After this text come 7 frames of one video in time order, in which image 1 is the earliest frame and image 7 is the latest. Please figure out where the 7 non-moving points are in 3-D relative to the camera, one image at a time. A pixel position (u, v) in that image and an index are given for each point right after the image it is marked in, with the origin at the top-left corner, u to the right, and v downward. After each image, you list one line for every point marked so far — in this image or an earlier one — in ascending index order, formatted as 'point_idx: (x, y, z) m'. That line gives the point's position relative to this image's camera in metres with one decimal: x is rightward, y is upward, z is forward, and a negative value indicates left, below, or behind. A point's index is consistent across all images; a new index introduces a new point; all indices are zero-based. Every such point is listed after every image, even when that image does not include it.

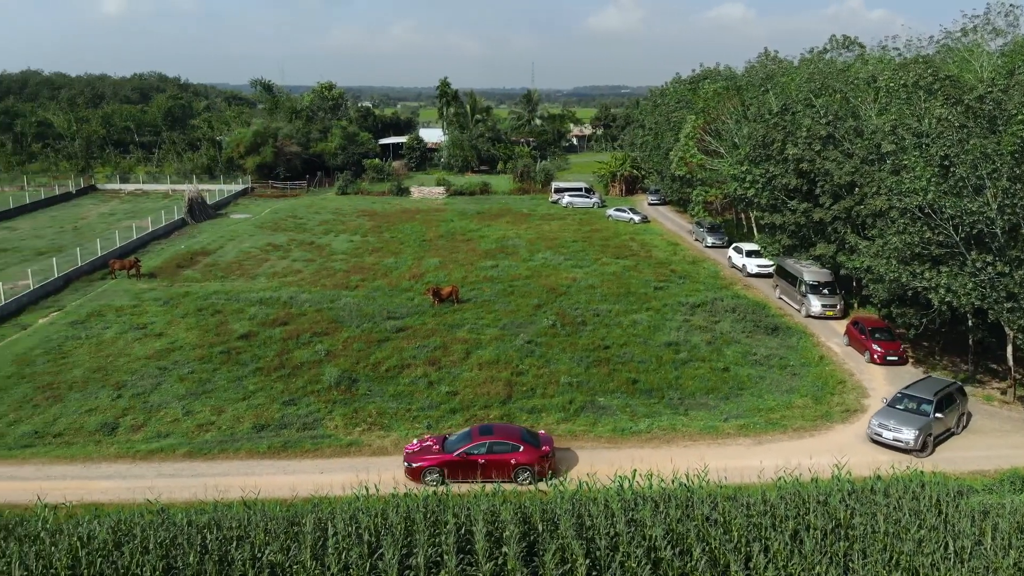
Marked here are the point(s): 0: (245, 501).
0: (-4.3, -3.4, +11.3) m
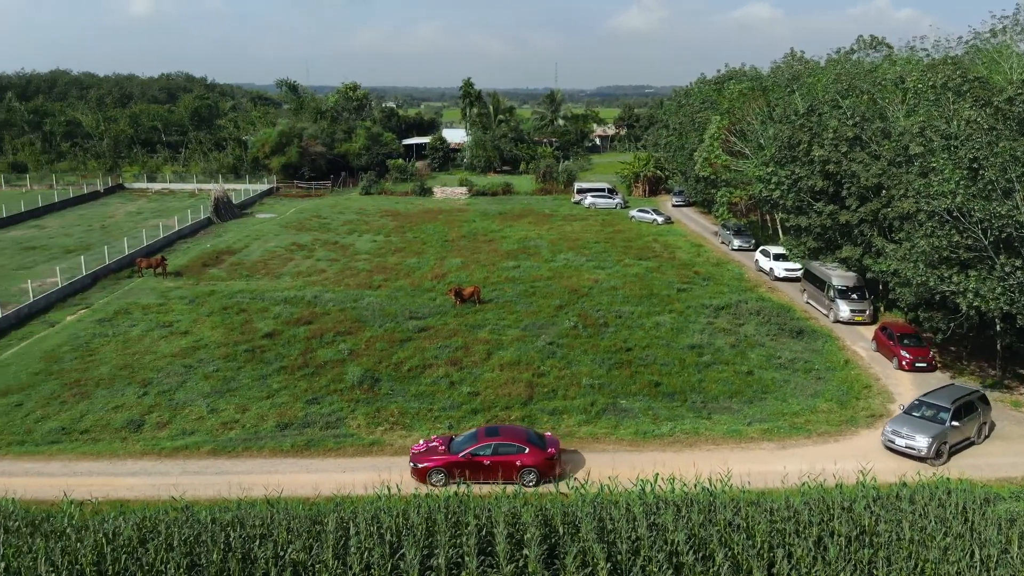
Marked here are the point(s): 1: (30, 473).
0: (-4.0, -3.4, +11.4) m
1: (-9.8, -3.7, +14.1) m
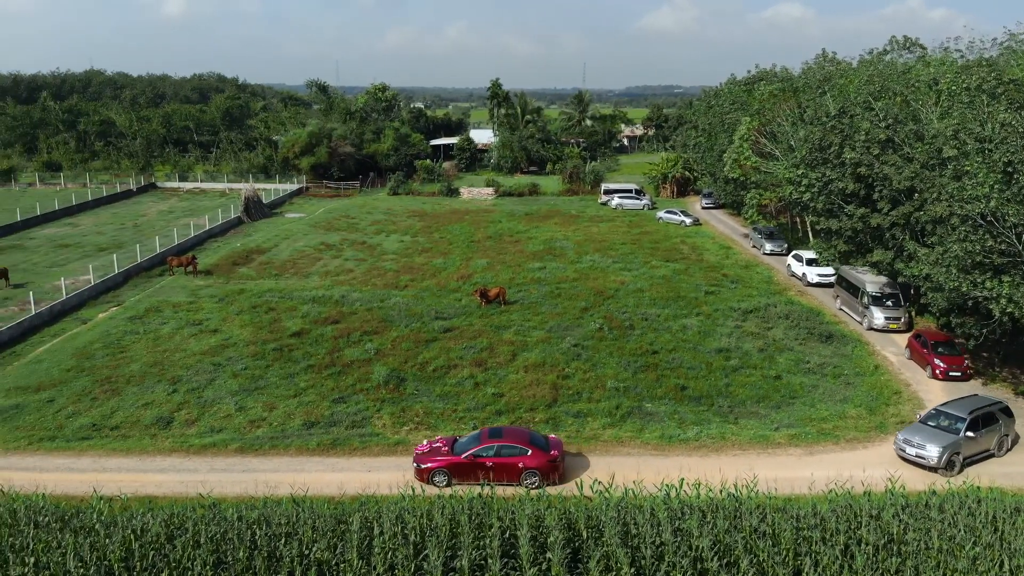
0: (-3.6, -3.5, +11.5) m
1: (-9.3, -3.7, +14.4) m
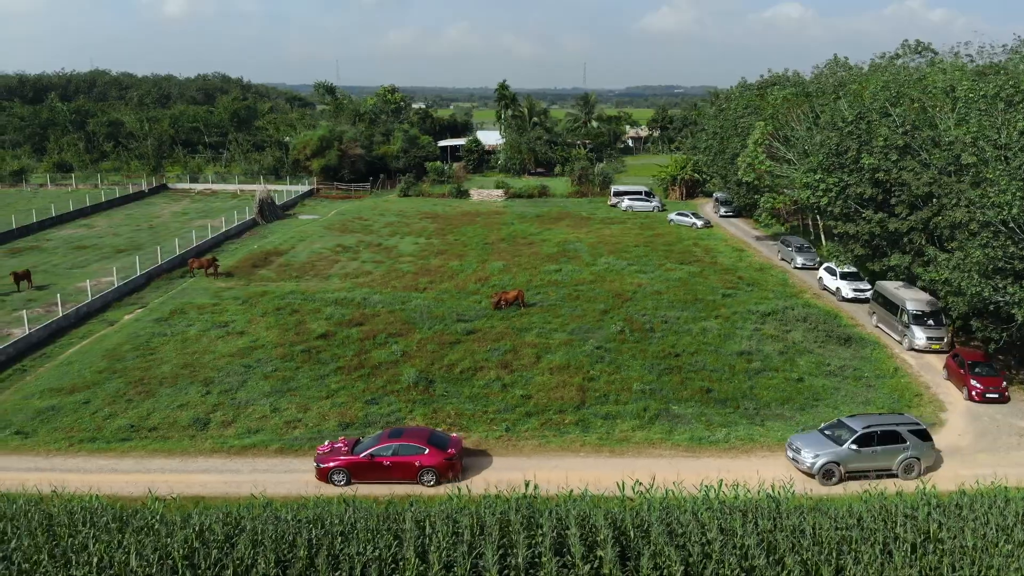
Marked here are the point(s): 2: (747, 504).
0: (-2.8, -3.5, +11.8) m
1: (-8.5, -3.8, +14.7) m
2: (+4.0, -3.6, +11.7) m
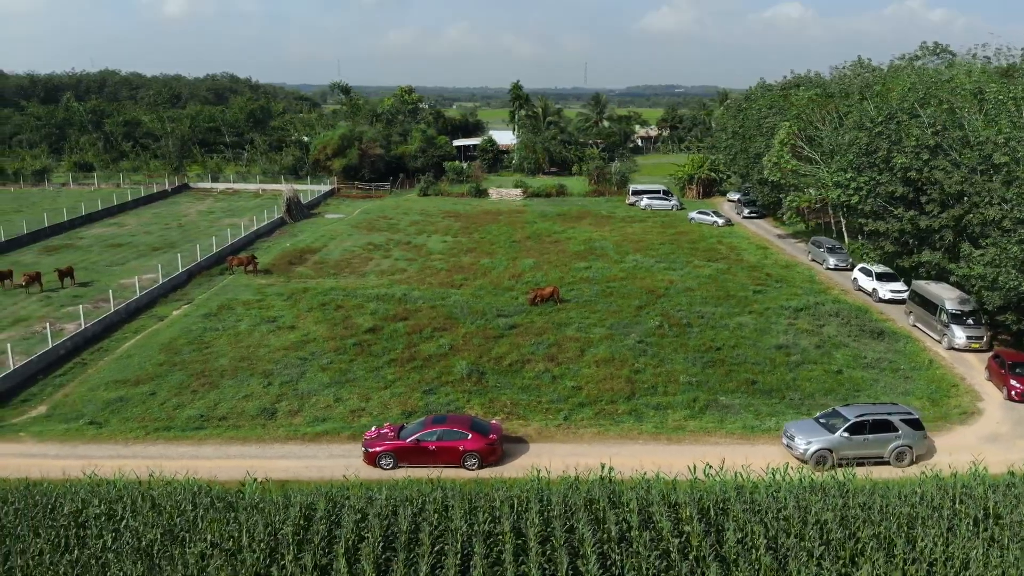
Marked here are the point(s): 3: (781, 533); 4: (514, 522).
0: (-1.4, -3.4, +12.4) m
1: (-7.1, -3.6, +15.3) m
2: (+5.4, -3.5, +12.3) m
3: (+4.1, -3.8, +10.9) m
4: (0.0, -3.7, +11.2) m
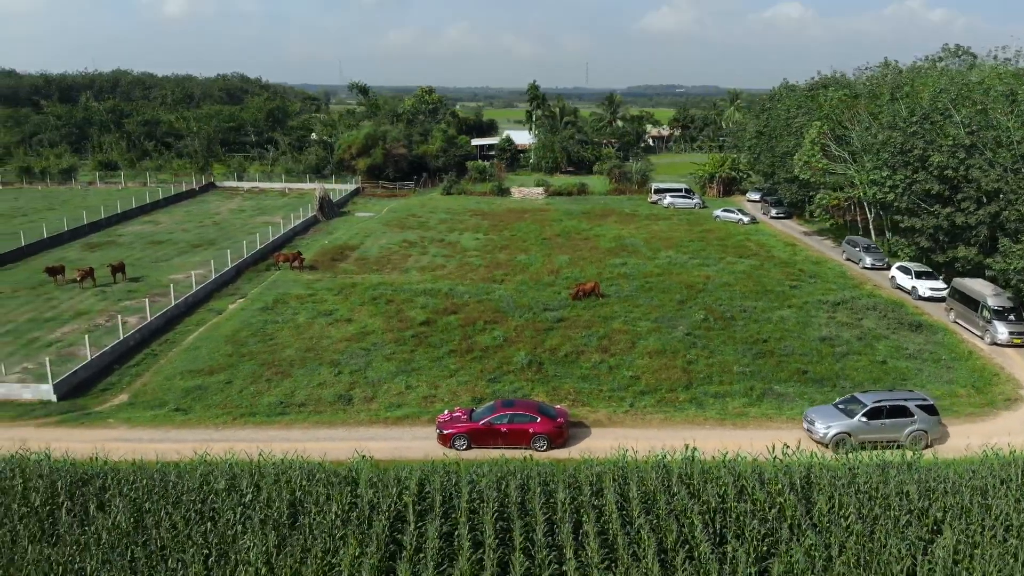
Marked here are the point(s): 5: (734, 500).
0: (+0.3, -3.2, +13.2) m
1: (-5.4, -3.5, +16.1) m
2: (+7.1, -3.3, +13.1) m
3: (+5.9, -3.6, +11.7) m
4: (+1.7, -3.5, +12.0) m
5: (+3.6, -3.5, +11.6) m
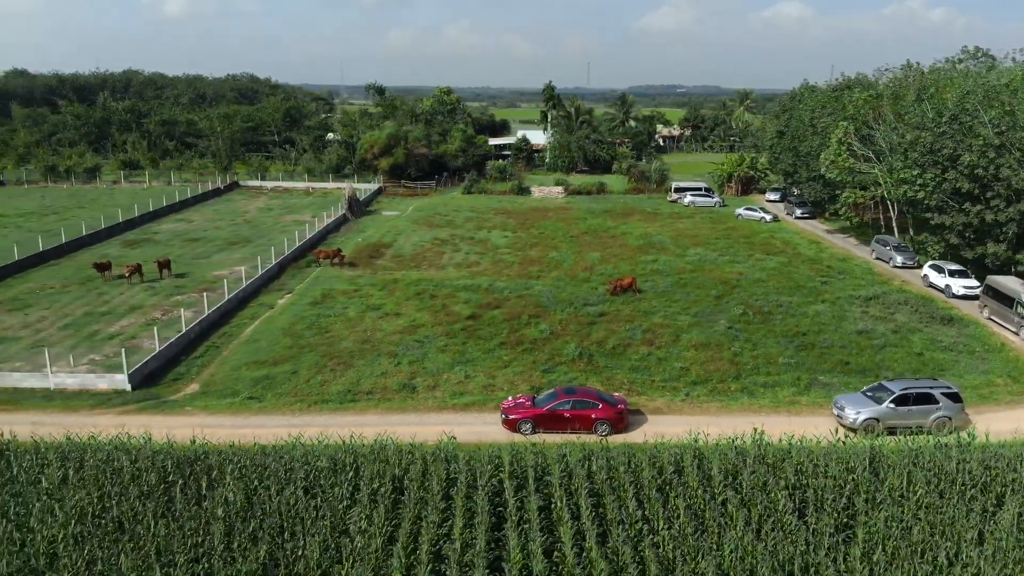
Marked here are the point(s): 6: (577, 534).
0: (+1.9, -3.1, +14.0) m
1: (-3.8, -3.3, +16.9) m
2: (+8.7, -3.1, +13.9) m
3: (+7.5, -3.5, +12.5) m
4: (+3.3, -3.3, +12.7) m
5: (+5.2, -3.4, +12.4) m
6: (+1.1, -4.1, +11.5) m
